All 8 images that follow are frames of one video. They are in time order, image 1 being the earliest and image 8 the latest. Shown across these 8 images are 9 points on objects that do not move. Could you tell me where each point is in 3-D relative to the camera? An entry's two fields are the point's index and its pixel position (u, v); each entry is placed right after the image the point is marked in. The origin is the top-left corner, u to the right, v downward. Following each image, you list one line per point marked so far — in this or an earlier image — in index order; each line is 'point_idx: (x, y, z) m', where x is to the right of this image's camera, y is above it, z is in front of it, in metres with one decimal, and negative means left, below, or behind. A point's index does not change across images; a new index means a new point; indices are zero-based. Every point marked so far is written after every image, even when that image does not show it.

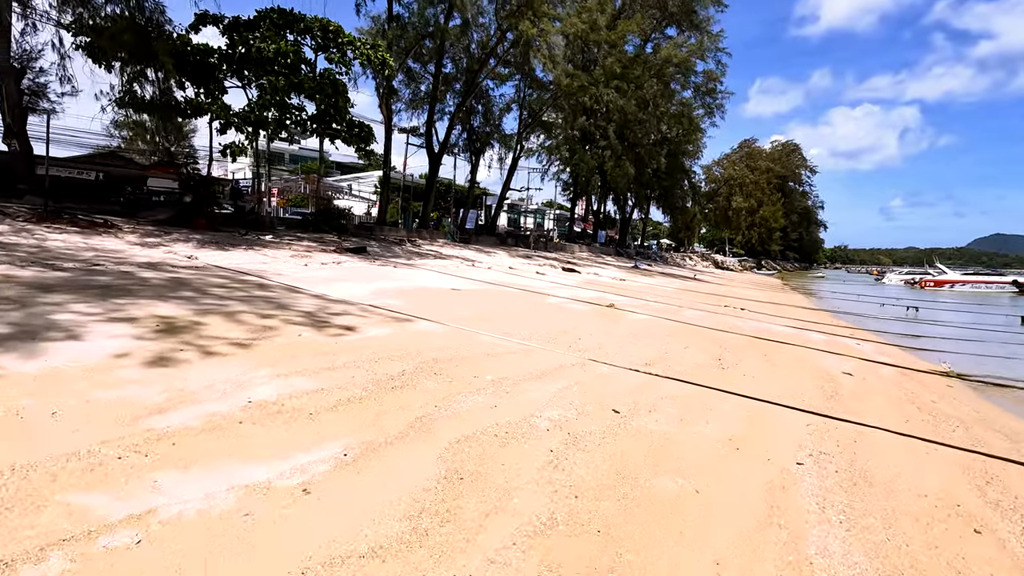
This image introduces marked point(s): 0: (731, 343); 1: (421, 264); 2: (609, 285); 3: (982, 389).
0: (+4.0, -1.0, +9.9) m
1: (-3.0, +0.8, +17.8) m
2: (+3.5, +0.1, +19.6) m
3: (+7.7, -1.7, +8.7) m
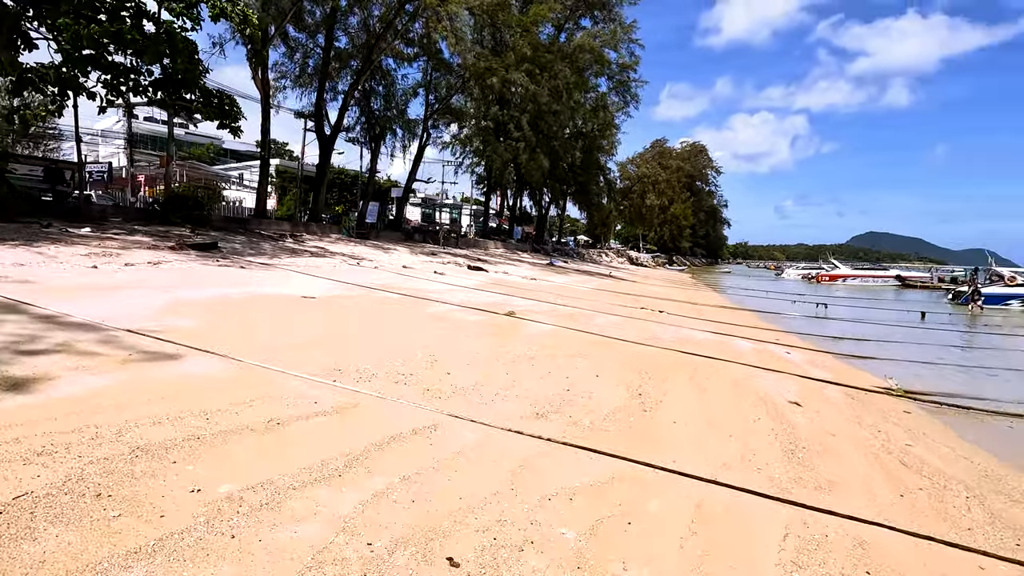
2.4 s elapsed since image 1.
0: (+2.1, -1.1, +7.8) m
1: (-6.1, +0.7, +14.7) m
2: (+0.1, +0.1, +17.4) m
3: (+5.9, -1.7, +7.2) m
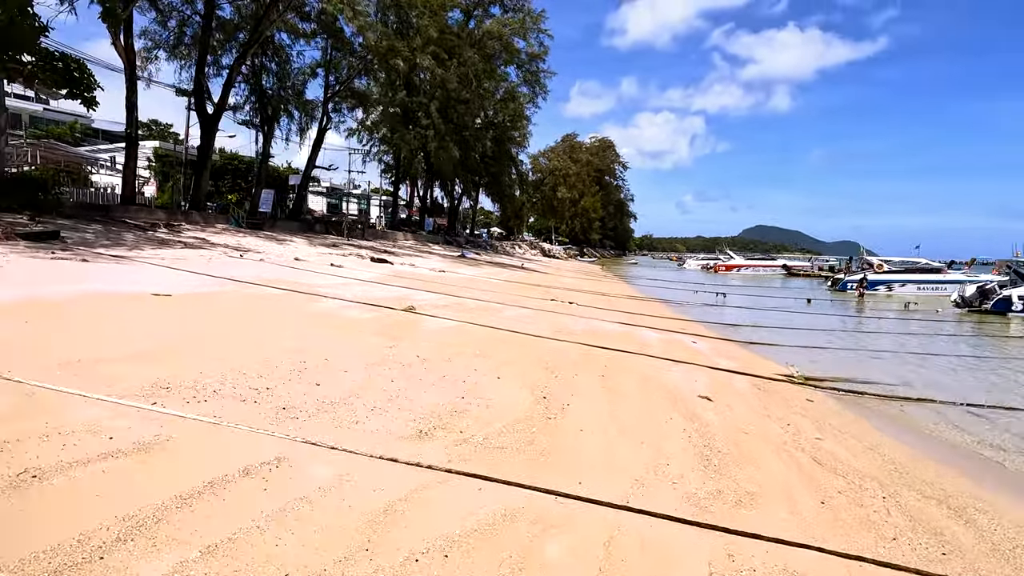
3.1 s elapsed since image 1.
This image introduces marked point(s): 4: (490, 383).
0: (+0.6, -1.0, +7.3) m
1: (-8.5, +0.8, +12.7) m
2: (-2.8, +0.3, +16.4) m
3: (+4.5, -1.6, +7.2) m
4: (-0.2, -1.0, +5.6) m
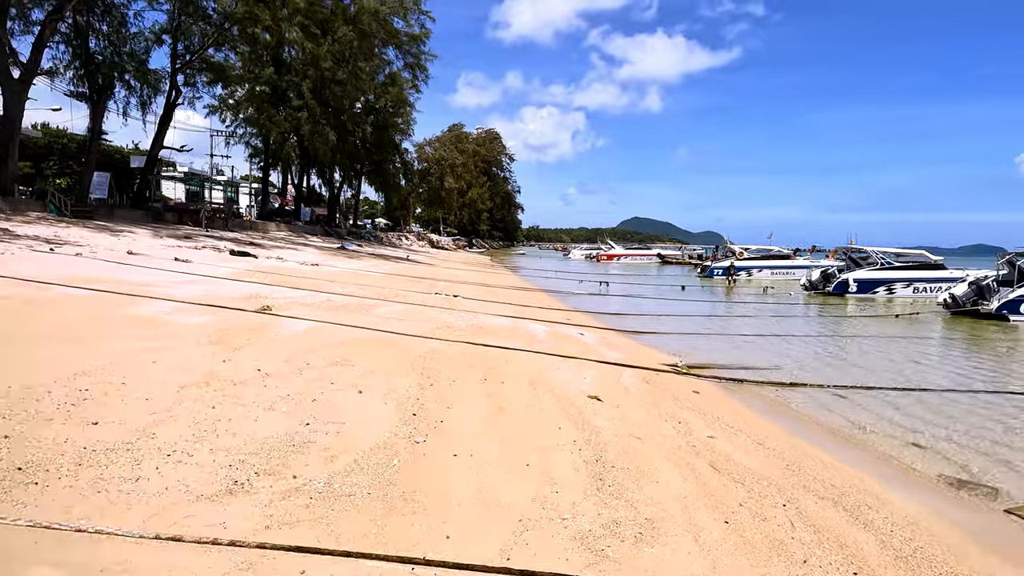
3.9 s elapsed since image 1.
0: (-0.9, -0.9, +6.4) m
1: (-11.0, +0.7, +9.9) m
2: (-6.1, +0.4, +14.7) m
3: (+2.9, -1.4, +7.2) m
4: (-1.4, -1.0, +4.6) m
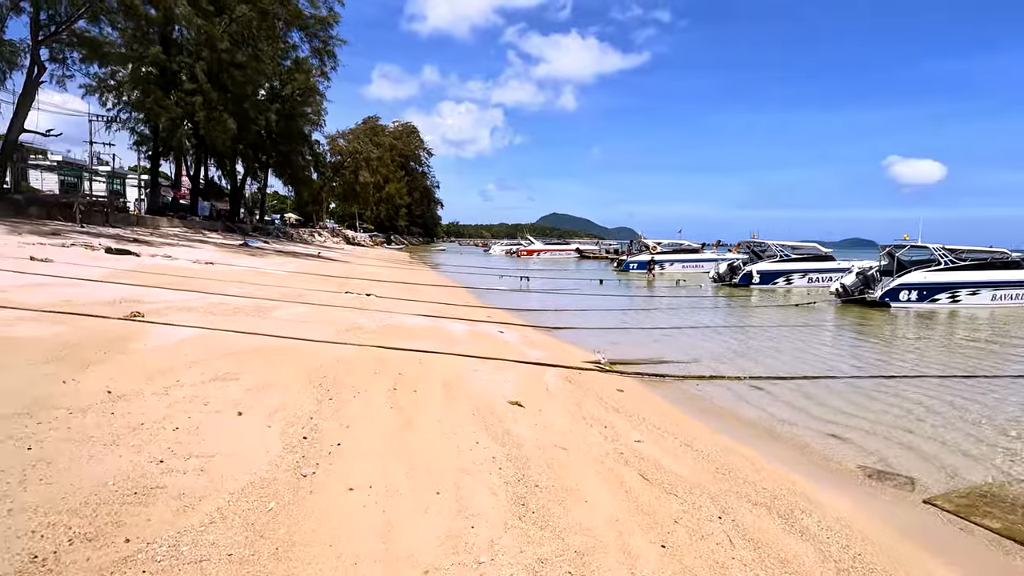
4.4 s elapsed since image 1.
0: (-1.8, -0.9, +5.7) m
1: (-12.4, +0.6, +7.6) m
2: (-8.2, +0.4, +13.1) m
3: (+1.8, -1.3, +7.0) m
4: (-2.1, -1.0, +3.8) m
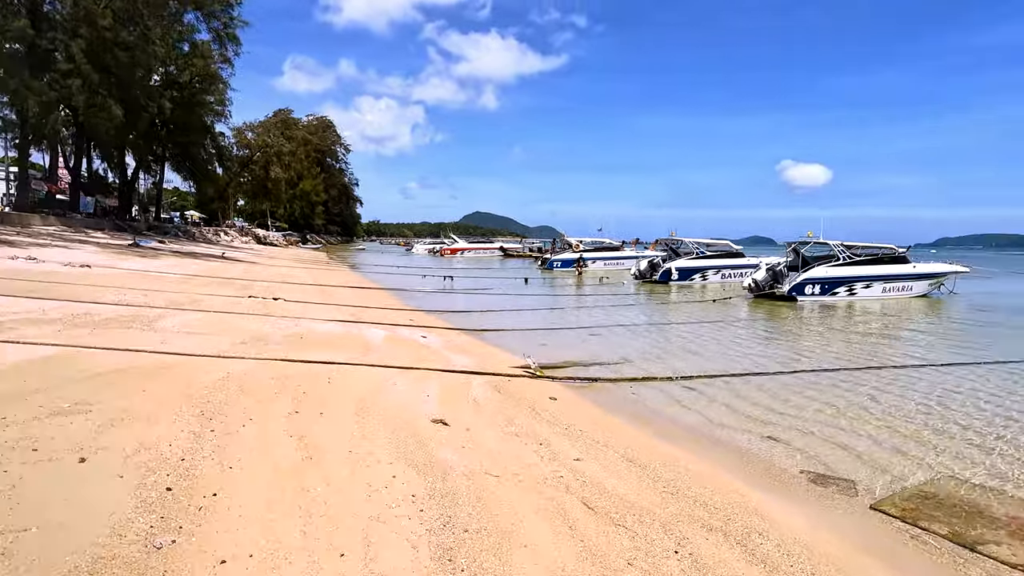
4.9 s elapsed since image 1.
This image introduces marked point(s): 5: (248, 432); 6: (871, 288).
0: (-2.5, -1.0, +4.8) m
1: (-13.3, +0.3, +5.2) m
2: (-9.9, +0.2, +11.2) m
3: (+0.9, -1.3, +6.6) m
4: (-2.5, -1.1, +2.9) m
5: (-2.0, -1.1, +4.0) m
6: (+13.2, 0.0, +19.6) m
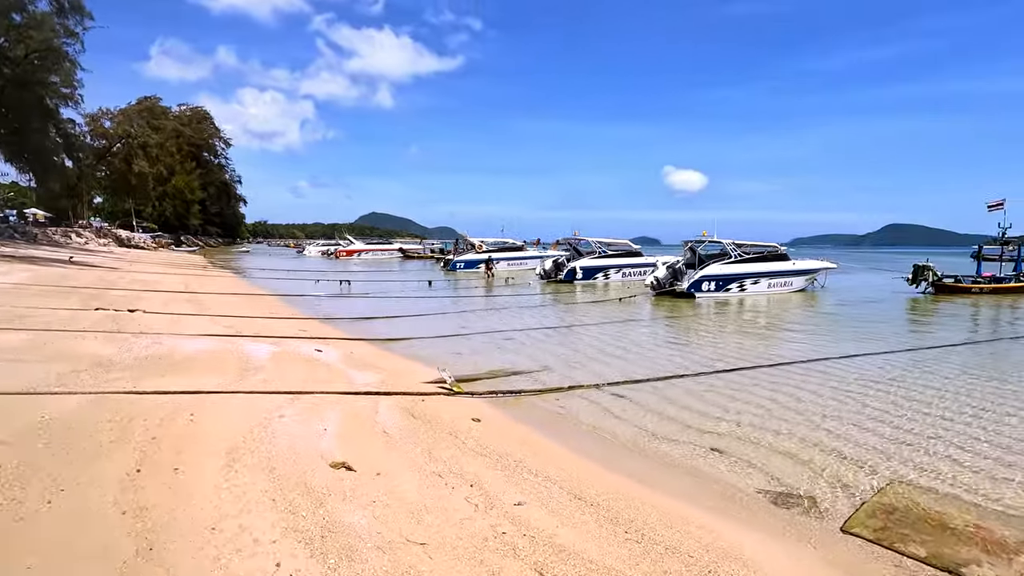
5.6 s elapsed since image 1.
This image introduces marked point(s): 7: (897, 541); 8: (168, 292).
0: (-3.1, -1.1, +3.4) m
1: (-13.7, 0.0, +1.9) m
2: (-11.5, -0.1, +8.4) m
3: (0.0, -1.4, +5.9) m
4: (-2.7, -1.1, +1.6) m
5: (-2.4, -1.2, +2.7) m
6: (+9.6, +0.2, +20.9) m
7: (+2.4, -1.6, +3.4) m
8: (-10.1, -0.1, +15.6) m
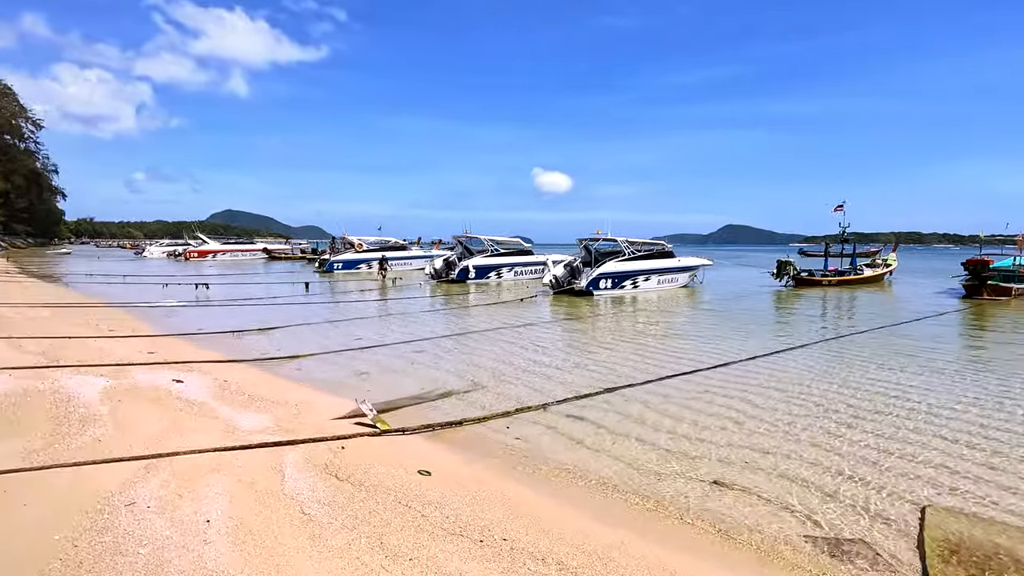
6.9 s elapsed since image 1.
0: (-2.9, -1.2, +1.5) m
1: (-12.9, -0.3, -2.4) m
2: (-12.3, -0.4, +4.4) m
3: (-0.4, -1.4, +4.6) m
4: (-2.1, -1.3, -0.2) m
5: (-2.0, -1.3, +1.0) m
6: (+5.5, +0.3, +21.5) m
7: (+2.5, -1.6, +2.8) m
8: (-12.5, -0.4, +11.8) m
